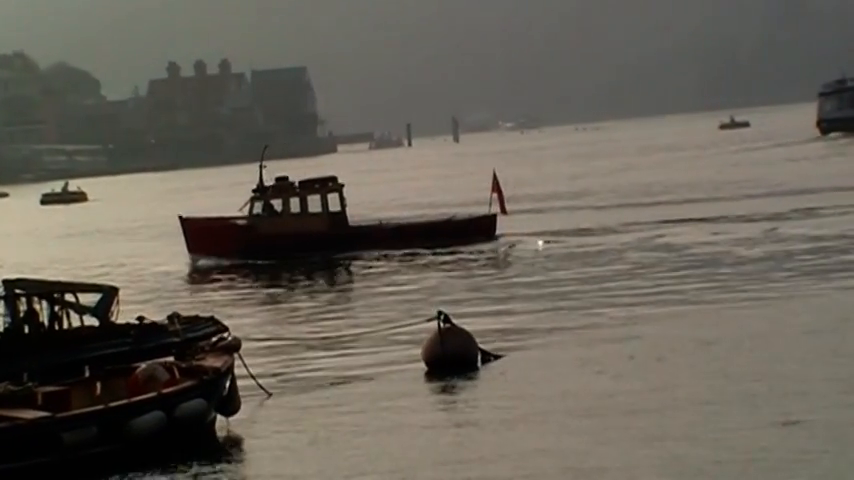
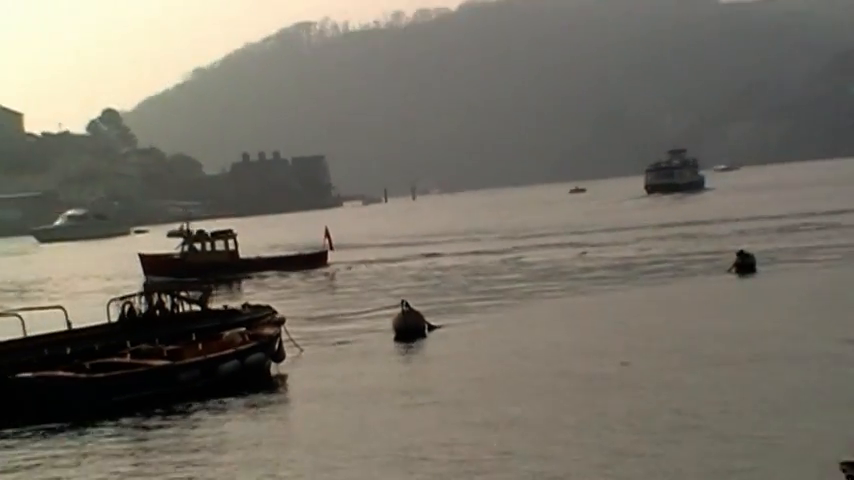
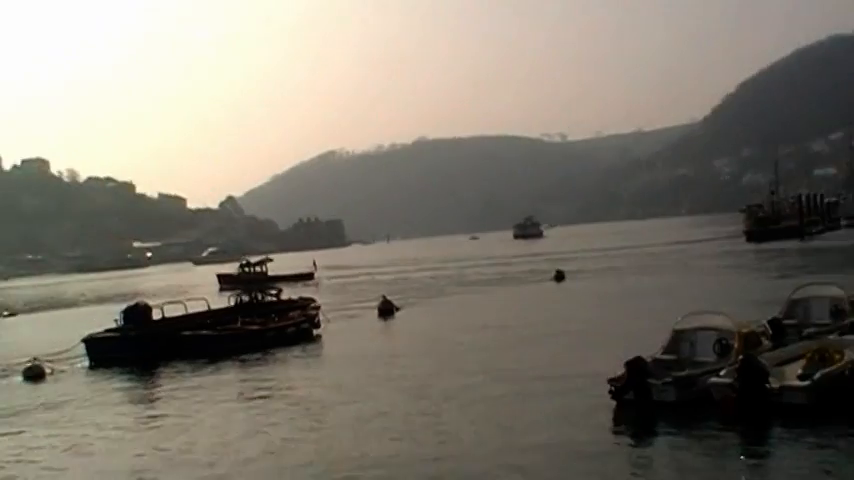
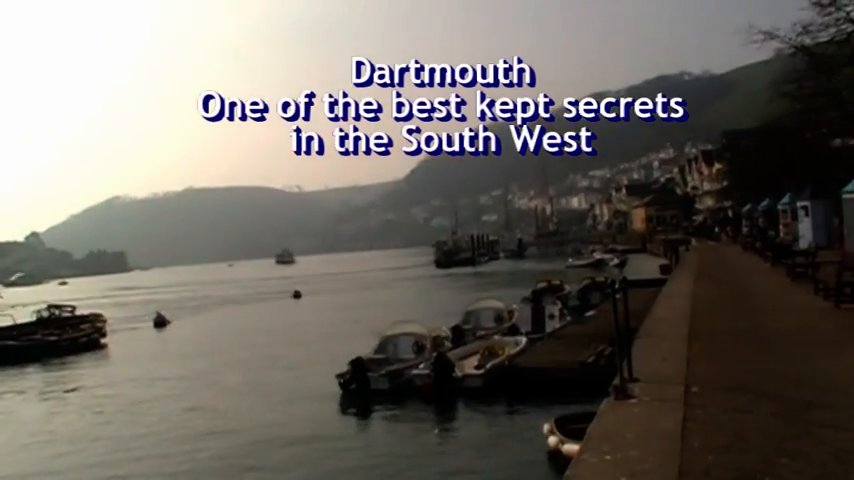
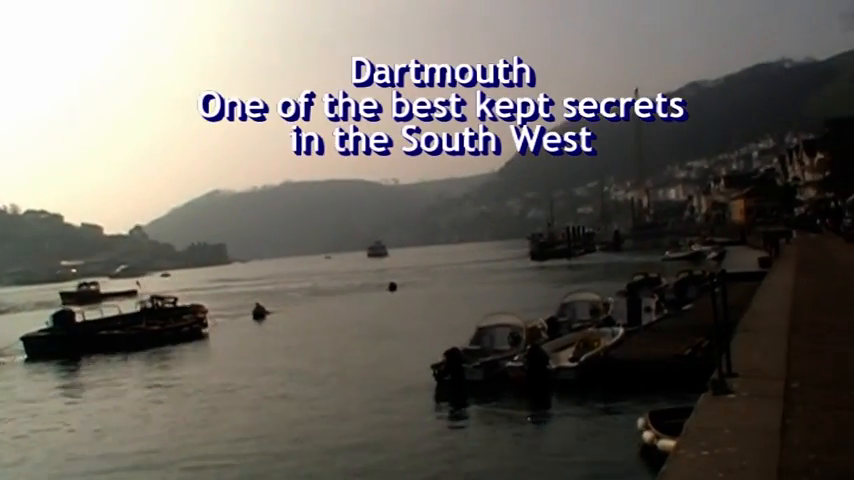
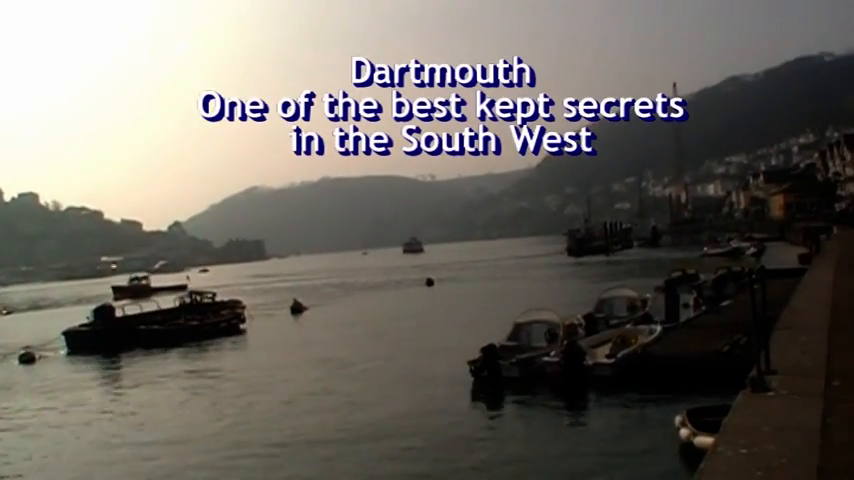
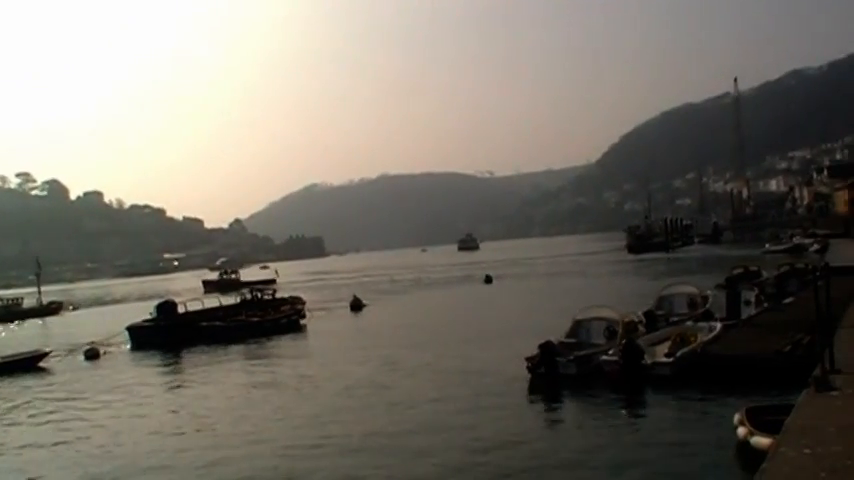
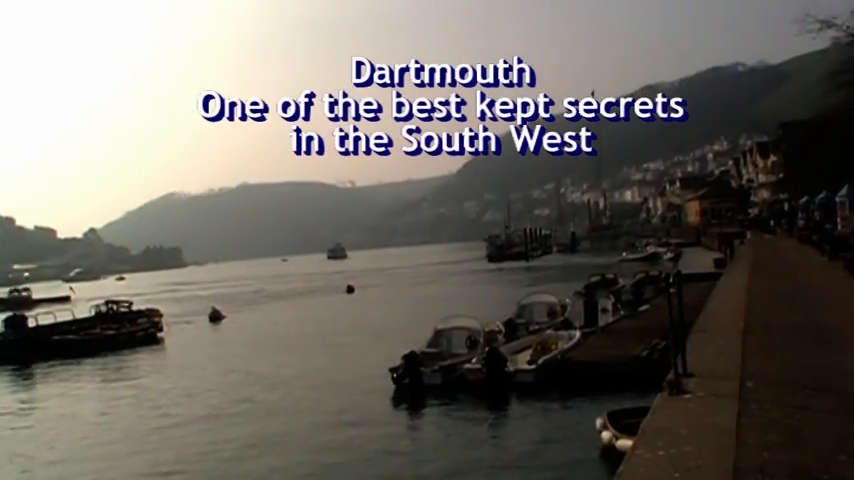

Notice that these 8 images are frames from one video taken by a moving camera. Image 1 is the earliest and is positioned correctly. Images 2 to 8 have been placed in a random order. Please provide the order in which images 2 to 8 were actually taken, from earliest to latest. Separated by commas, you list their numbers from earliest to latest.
2, 3, 7, 6, 5, 8, 4
